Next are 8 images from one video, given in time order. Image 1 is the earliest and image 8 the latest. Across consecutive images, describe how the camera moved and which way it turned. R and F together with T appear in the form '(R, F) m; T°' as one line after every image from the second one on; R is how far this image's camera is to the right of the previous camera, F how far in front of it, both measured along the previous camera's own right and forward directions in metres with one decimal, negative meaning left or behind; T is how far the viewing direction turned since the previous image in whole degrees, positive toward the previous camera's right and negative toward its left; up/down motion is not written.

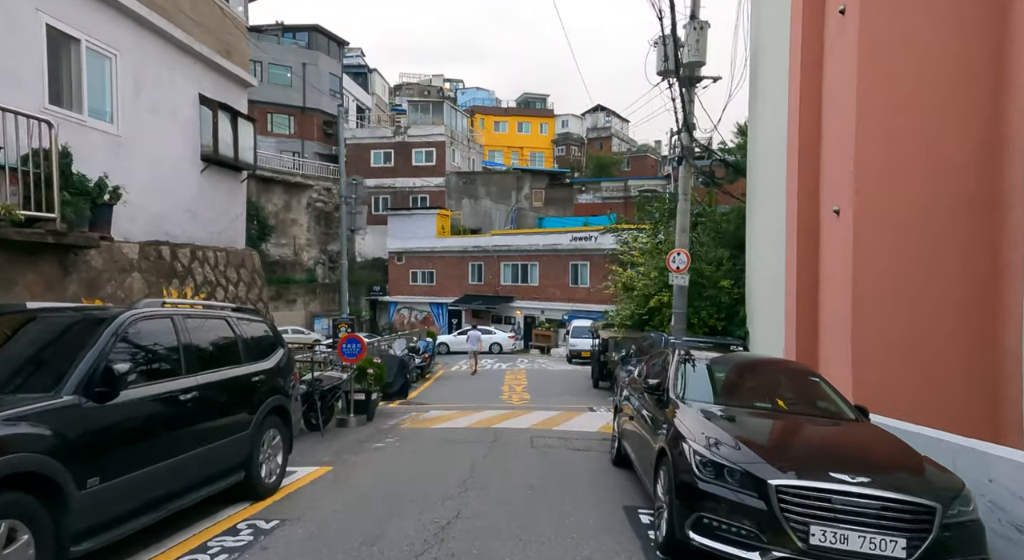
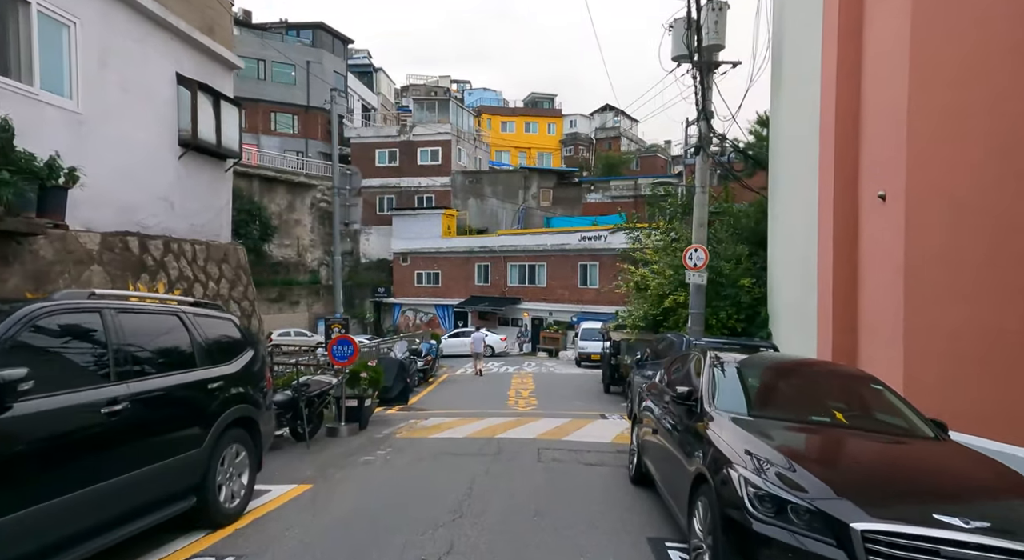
(0.0, +1.0) m; -1°
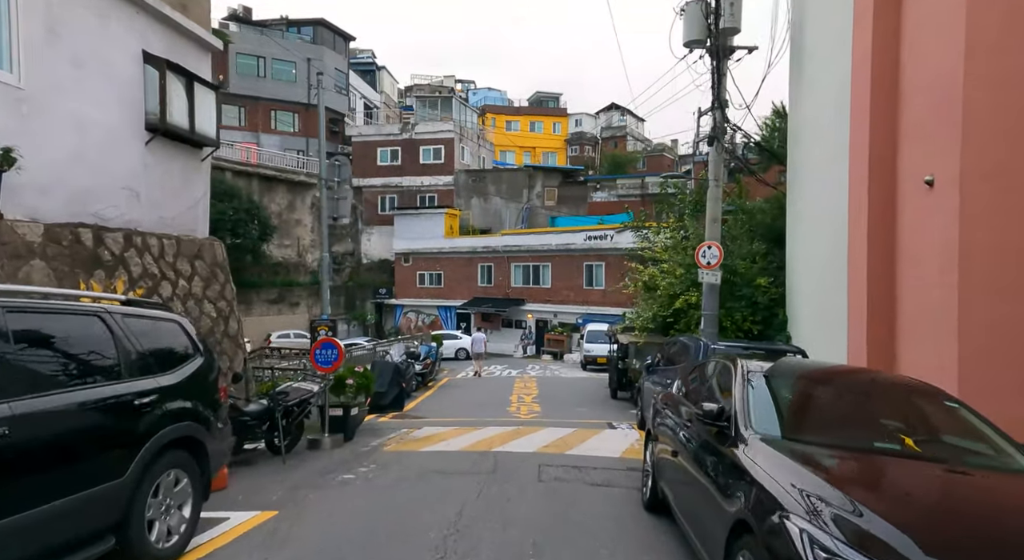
(+0.1, +1.0) m; 0°
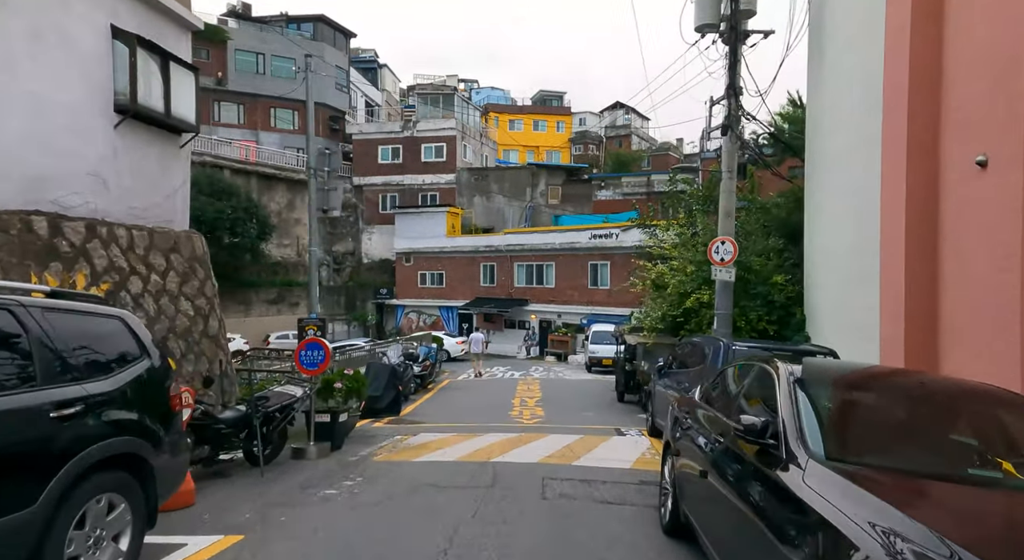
(0.0, +0.8) m; 0°
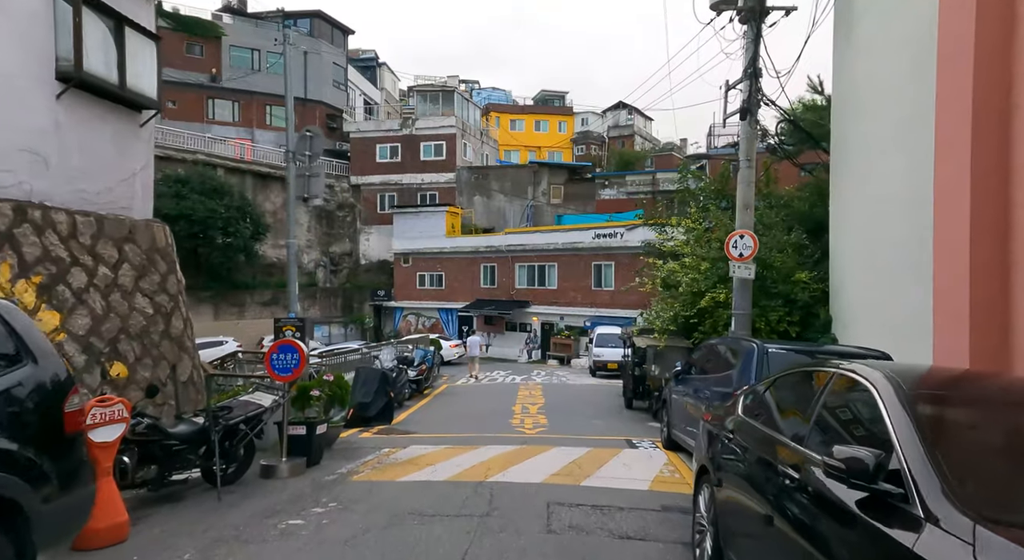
(0.0, +1.2) m; 0°
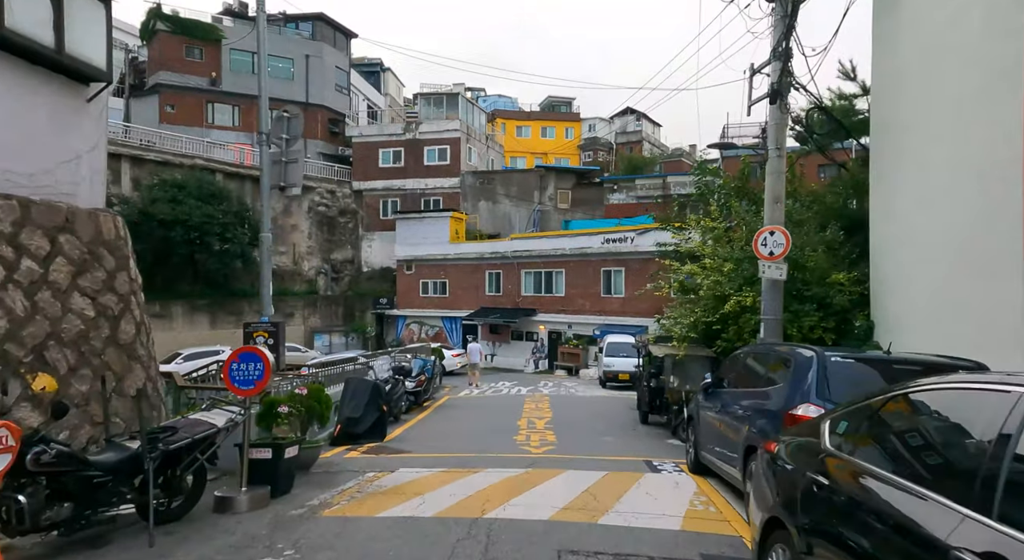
(0.0, +1.3) m; -1°
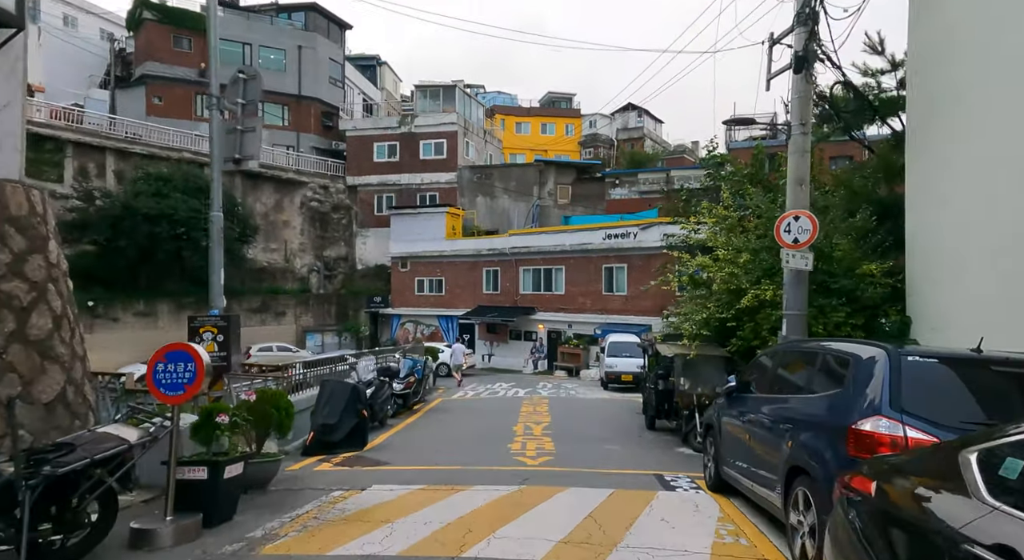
(+0.1, +1.3) m; 0°
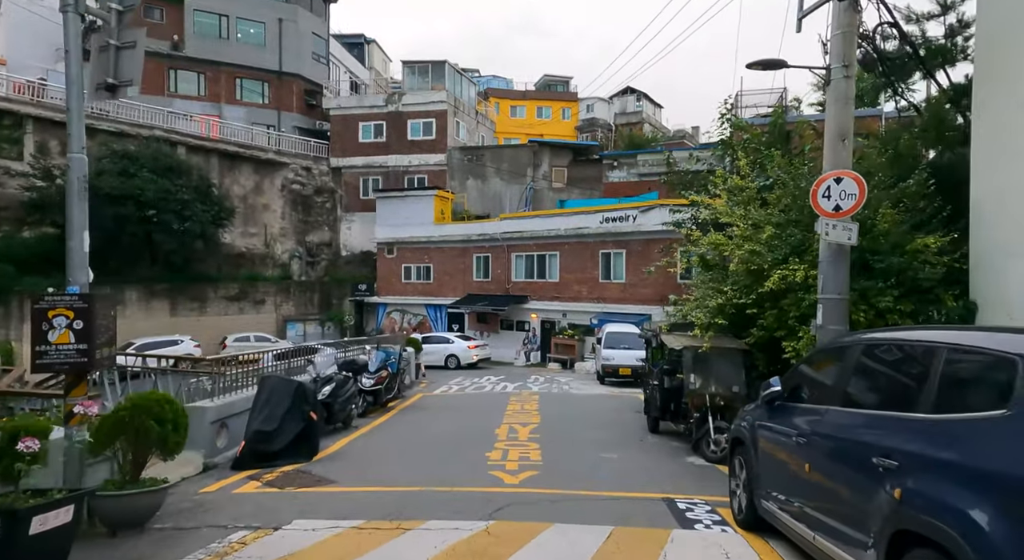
(+0.2, +2.1) m; 0°
